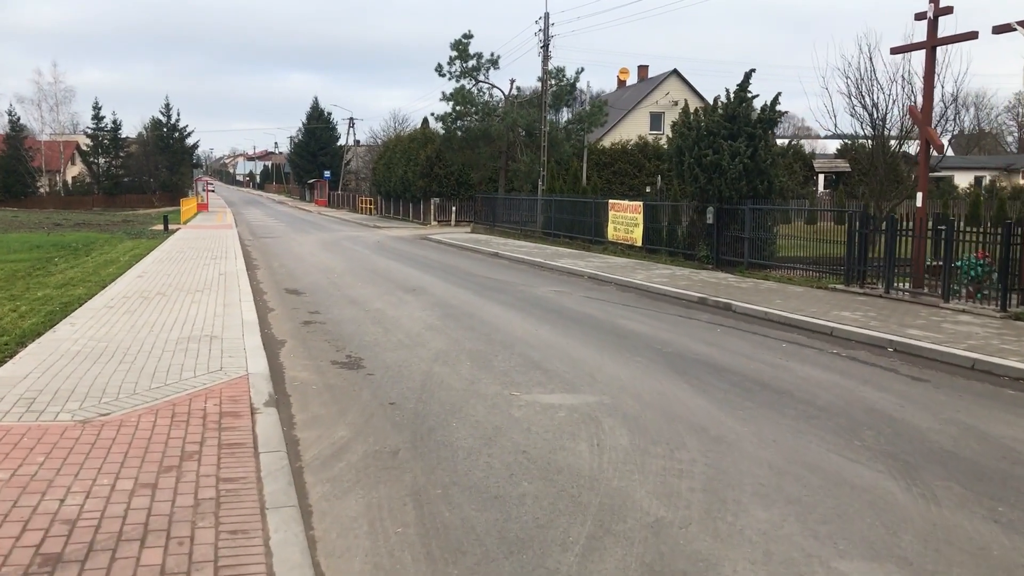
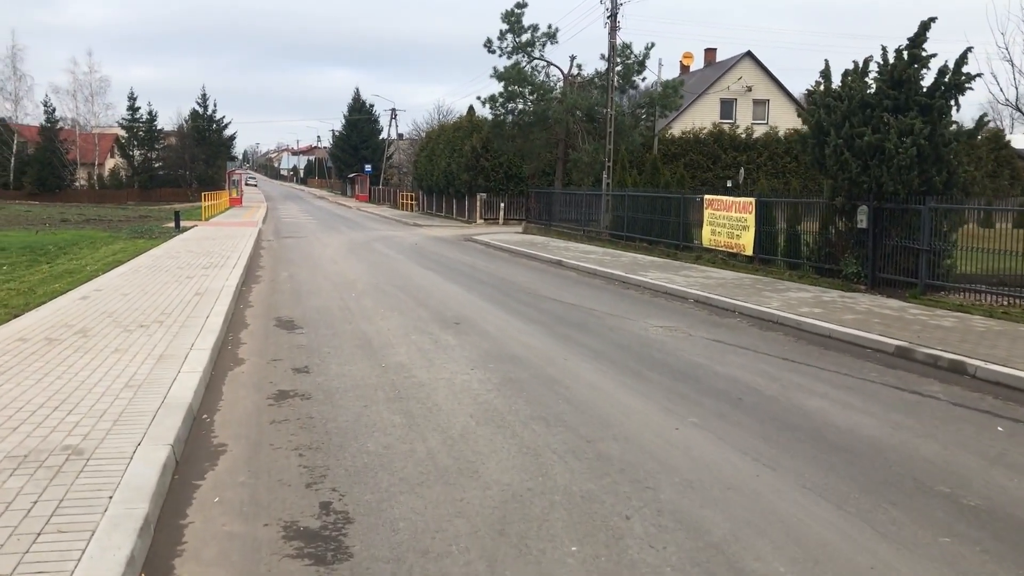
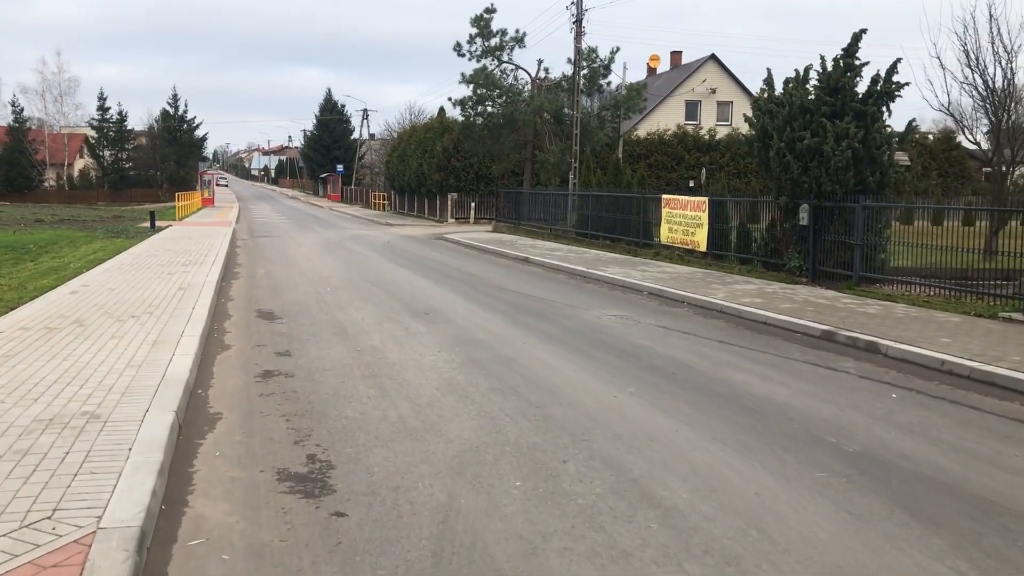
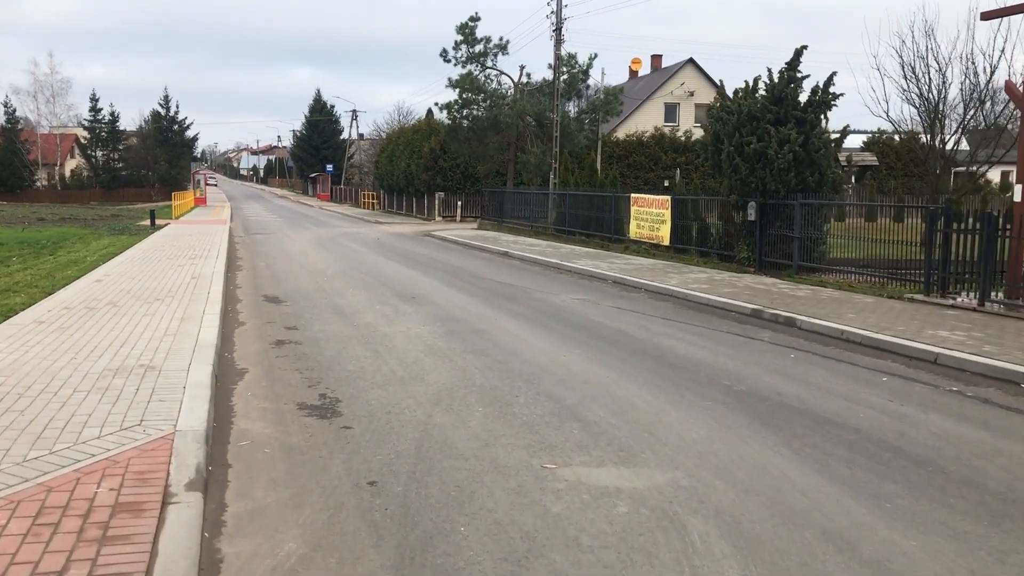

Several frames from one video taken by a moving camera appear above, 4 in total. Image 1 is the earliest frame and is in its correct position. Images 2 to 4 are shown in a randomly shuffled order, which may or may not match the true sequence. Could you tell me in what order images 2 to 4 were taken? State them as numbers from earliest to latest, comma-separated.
4, 3, 2
